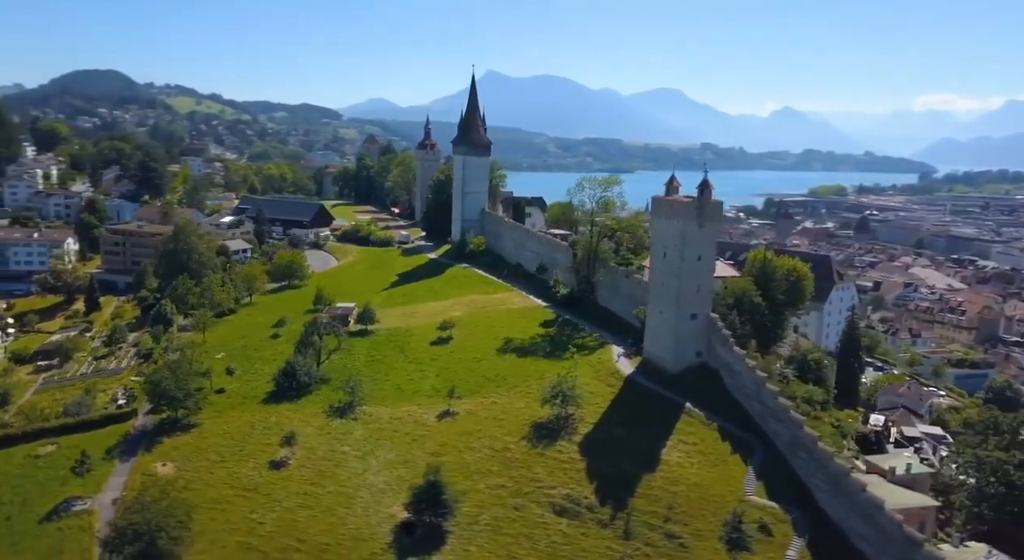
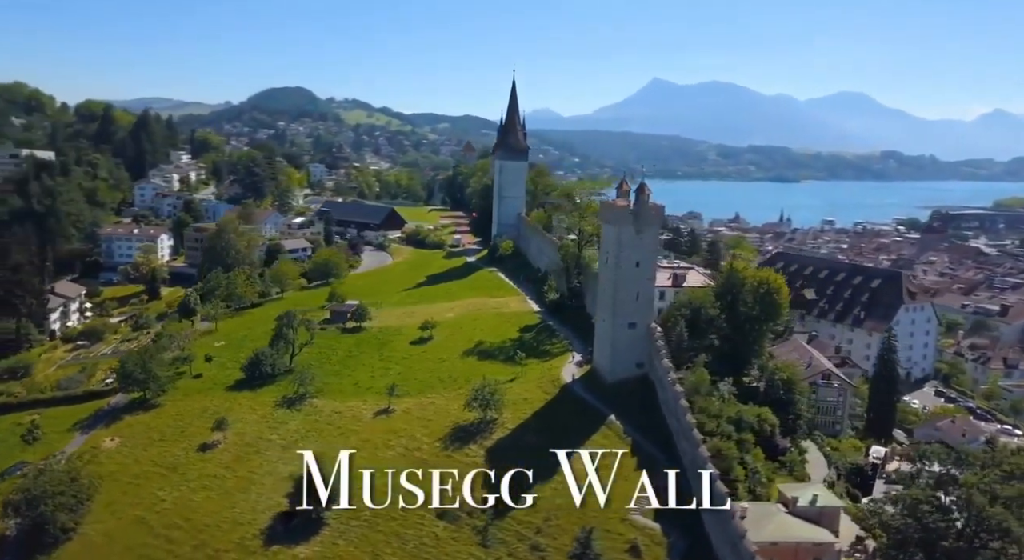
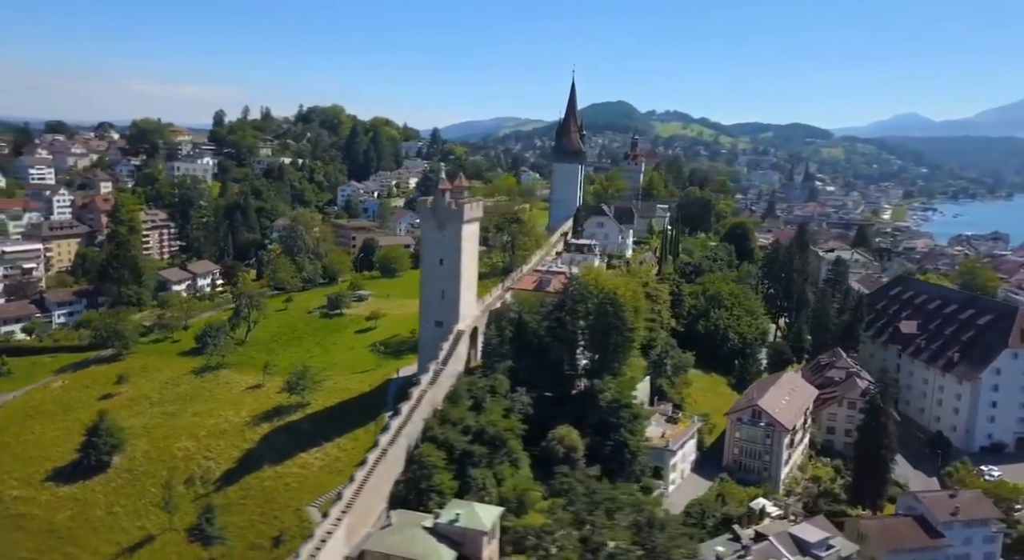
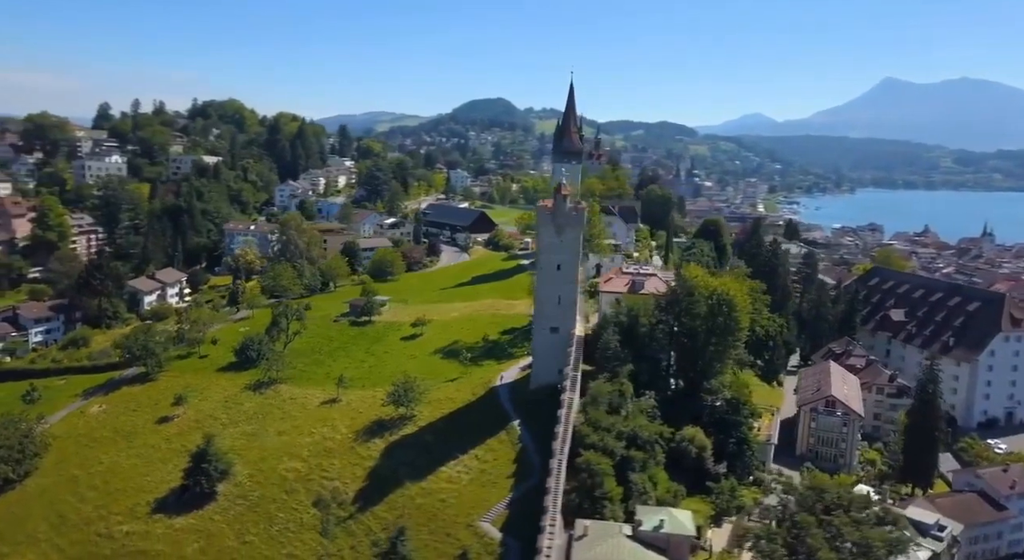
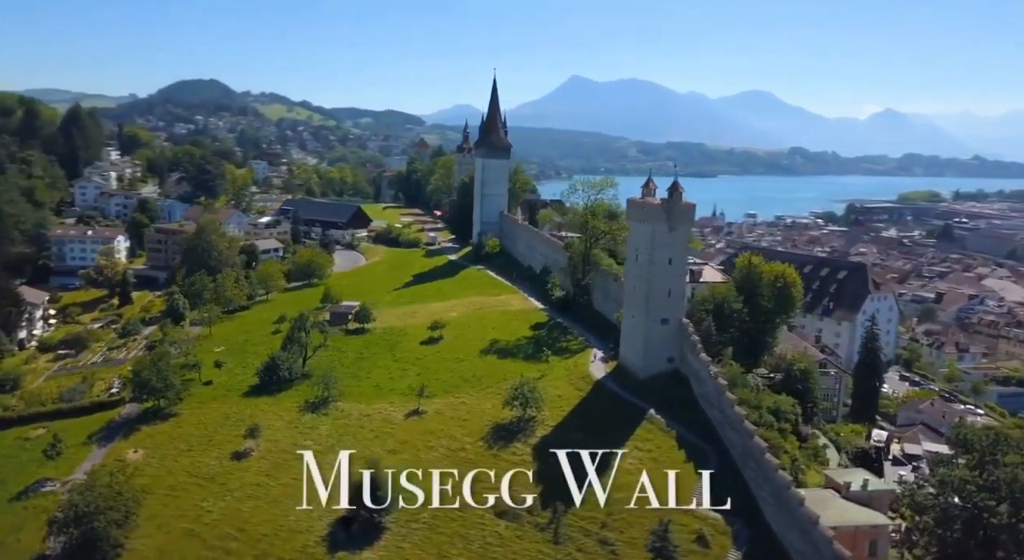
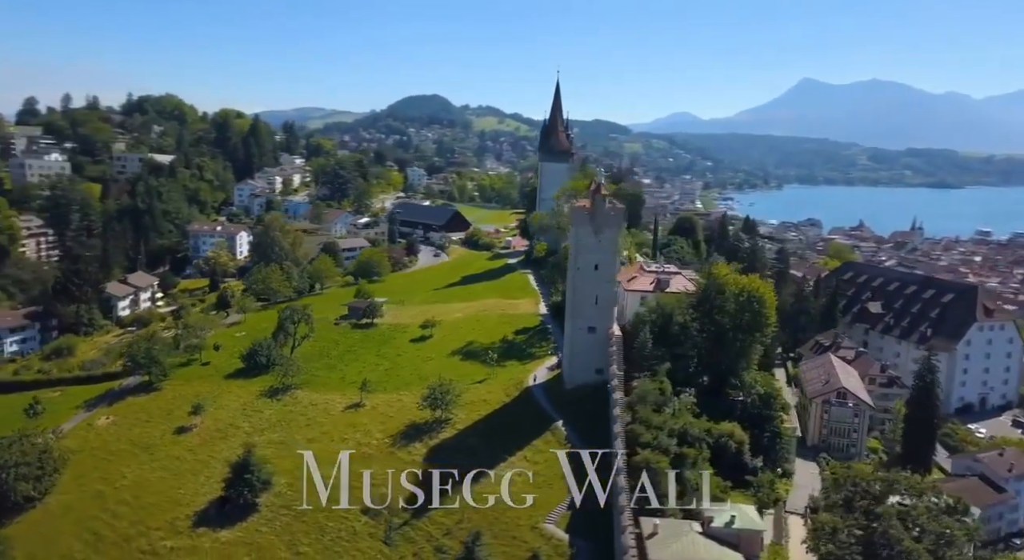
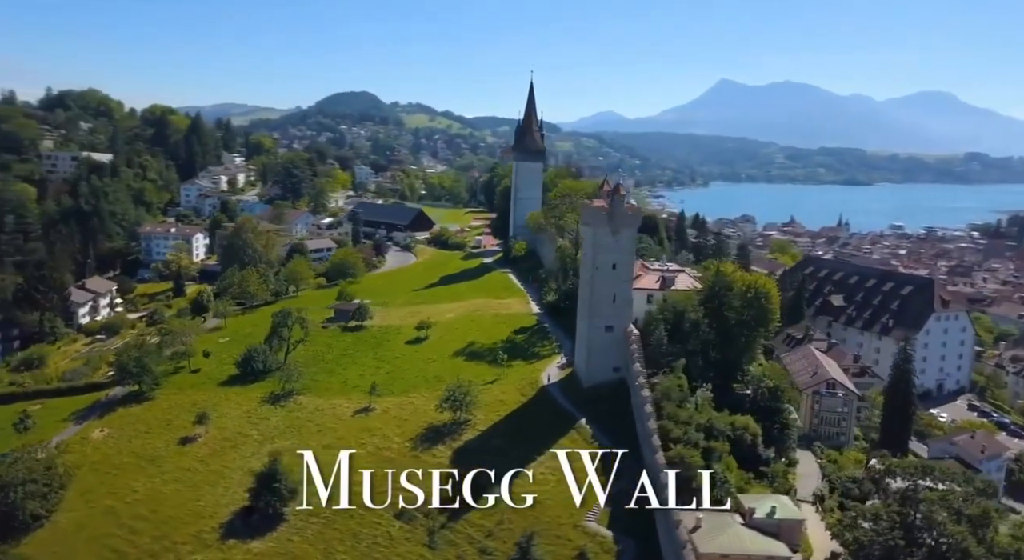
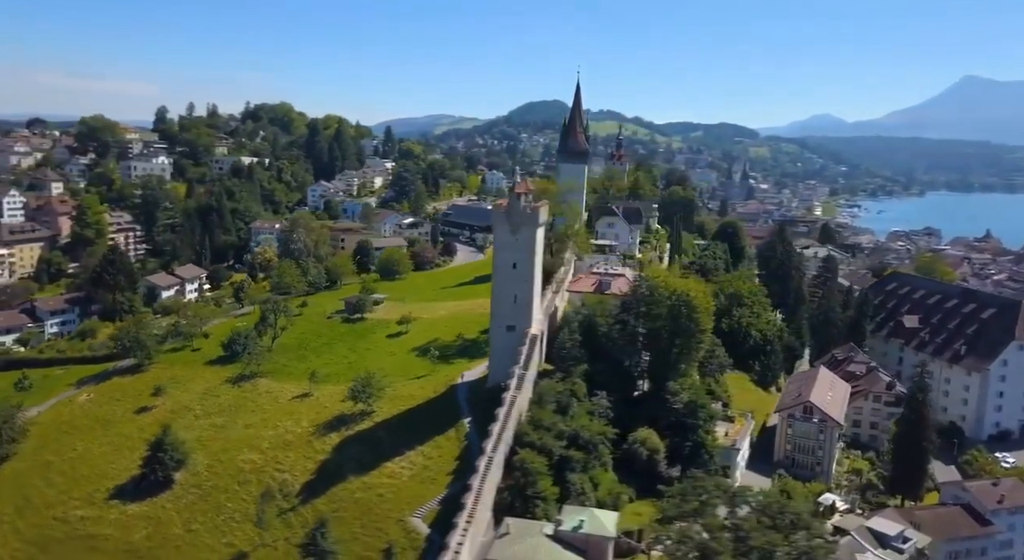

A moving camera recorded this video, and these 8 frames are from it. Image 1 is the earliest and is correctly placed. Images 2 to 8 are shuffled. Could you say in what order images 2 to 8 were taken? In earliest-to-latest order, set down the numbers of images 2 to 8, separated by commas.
5, 2, 7, 6, 4, 8, 3
